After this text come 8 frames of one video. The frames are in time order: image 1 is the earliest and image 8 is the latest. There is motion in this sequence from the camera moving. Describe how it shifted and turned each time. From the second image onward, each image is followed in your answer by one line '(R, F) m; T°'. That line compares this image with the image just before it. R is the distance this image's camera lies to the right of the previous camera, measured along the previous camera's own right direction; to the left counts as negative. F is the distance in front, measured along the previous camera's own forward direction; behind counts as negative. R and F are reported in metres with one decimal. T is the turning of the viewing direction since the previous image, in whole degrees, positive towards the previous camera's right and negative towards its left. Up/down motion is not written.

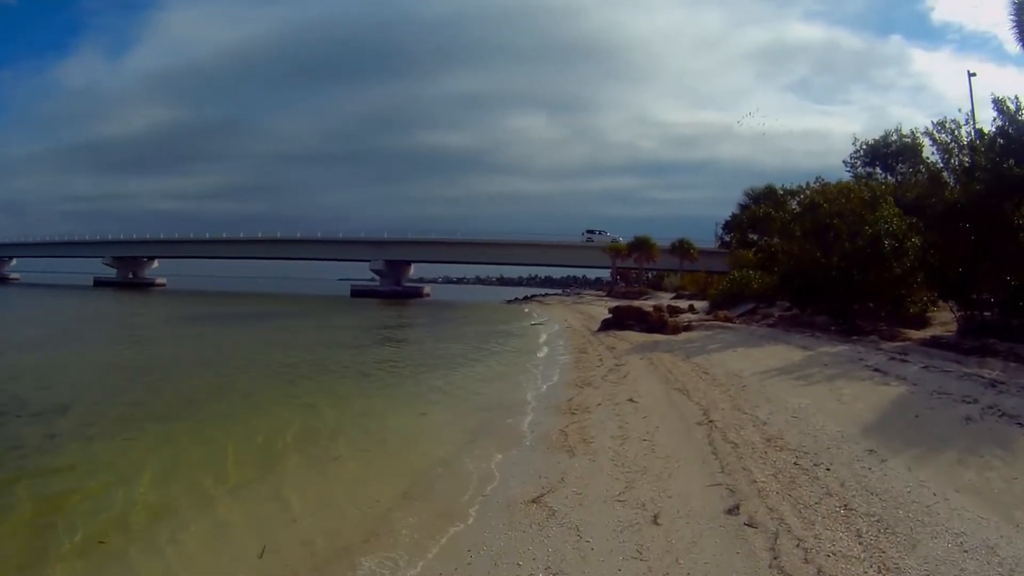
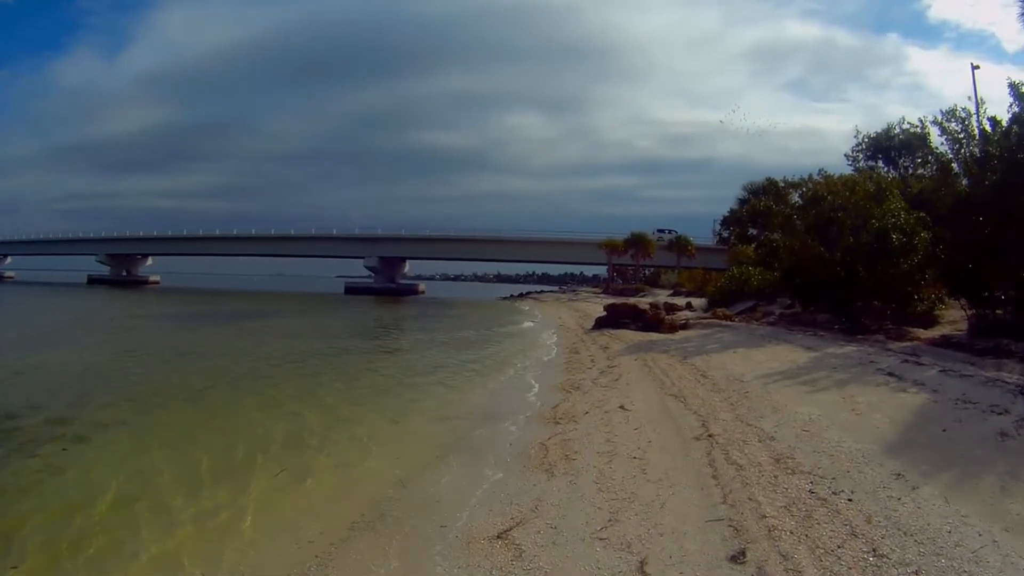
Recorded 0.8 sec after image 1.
(+0.3, +1.2) m; 0°
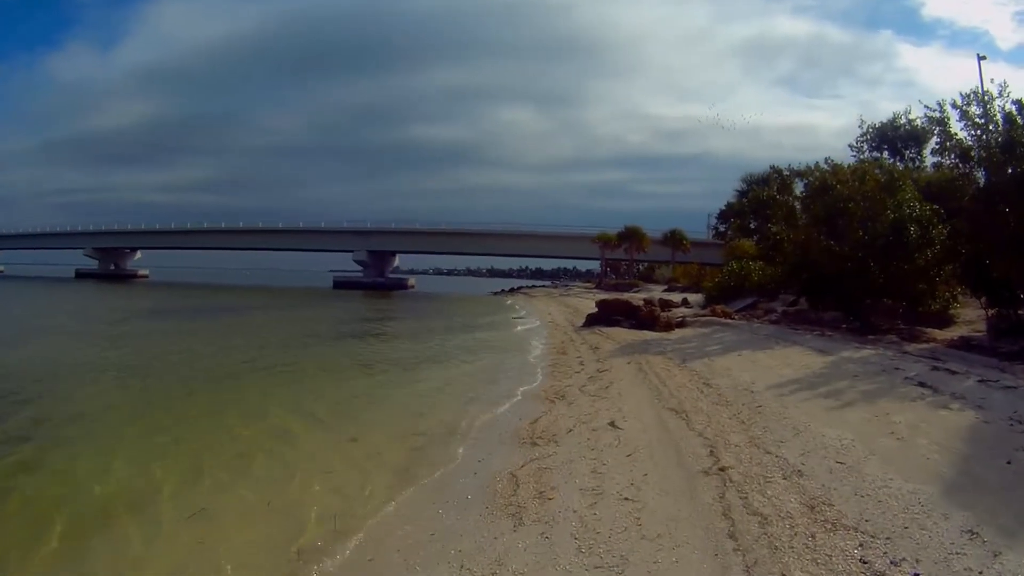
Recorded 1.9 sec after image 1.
(+0.3, +1.8) m; +1°
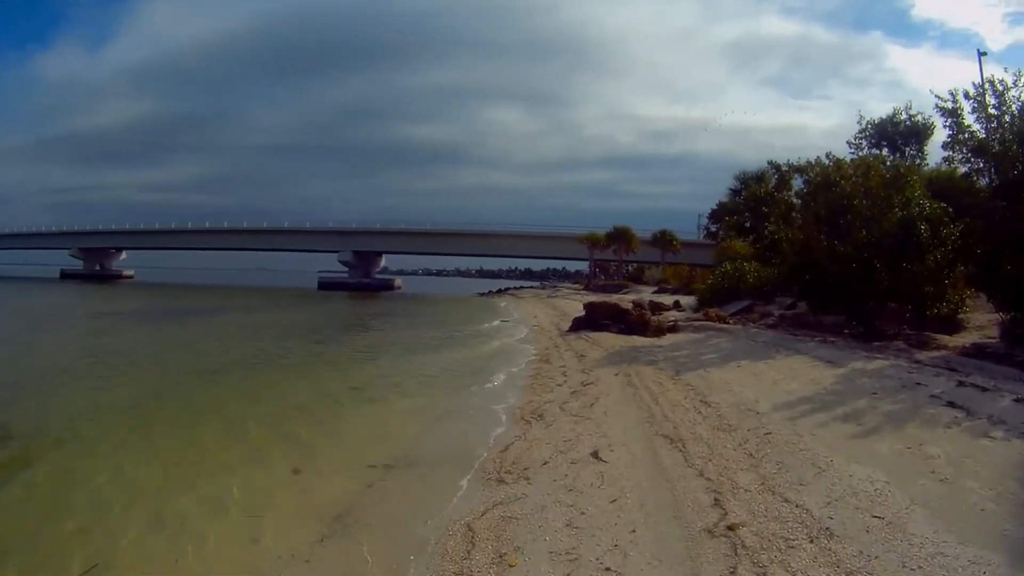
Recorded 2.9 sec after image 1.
(+0.3, +1.6) m; +1°
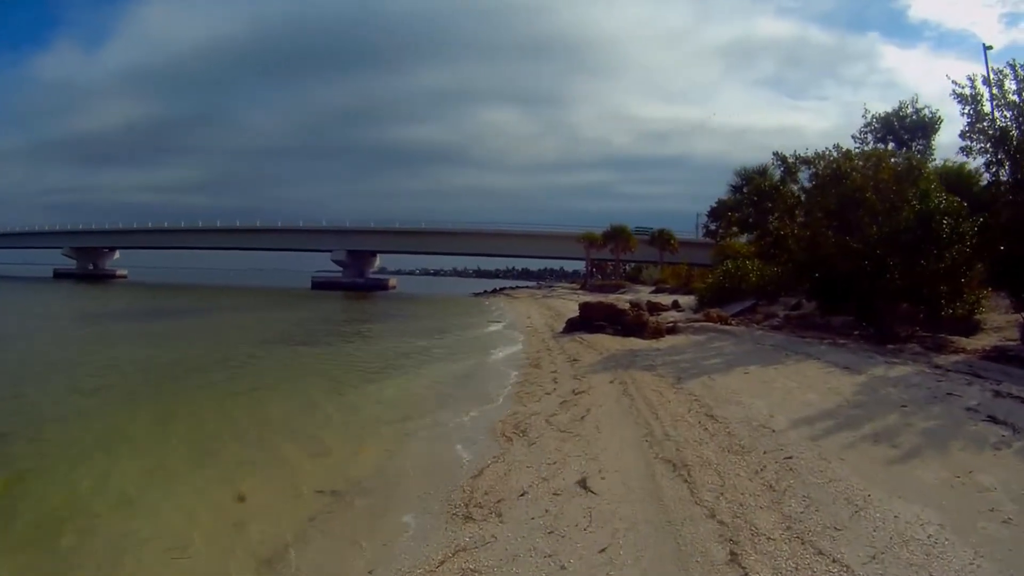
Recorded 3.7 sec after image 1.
(+0.3, +1.3) m; 0°
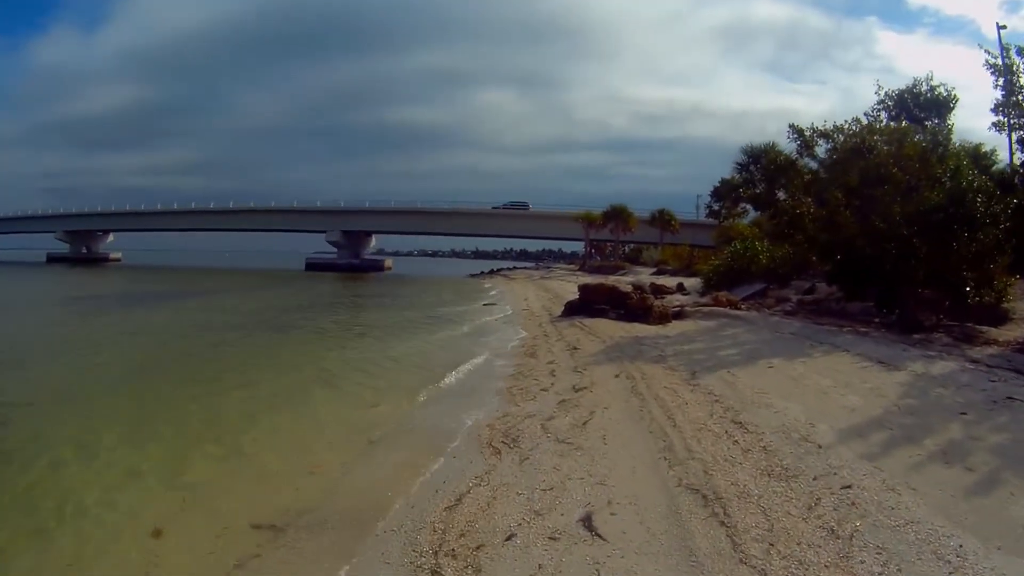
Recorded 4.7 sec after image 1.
(+0.1, +1.5) m; 0°
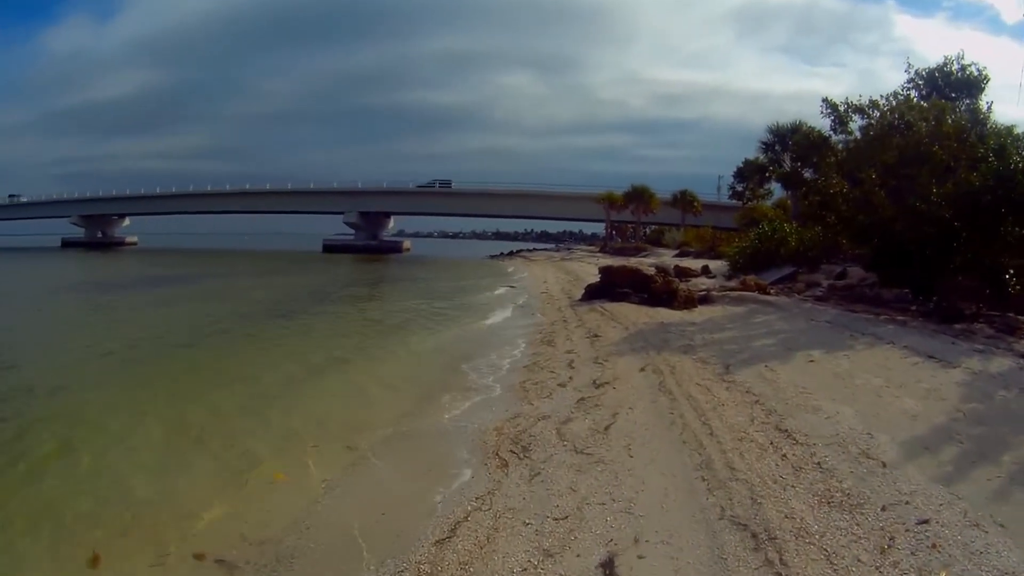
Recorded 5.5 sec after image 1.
(+0.1, +1.0) m; -2°
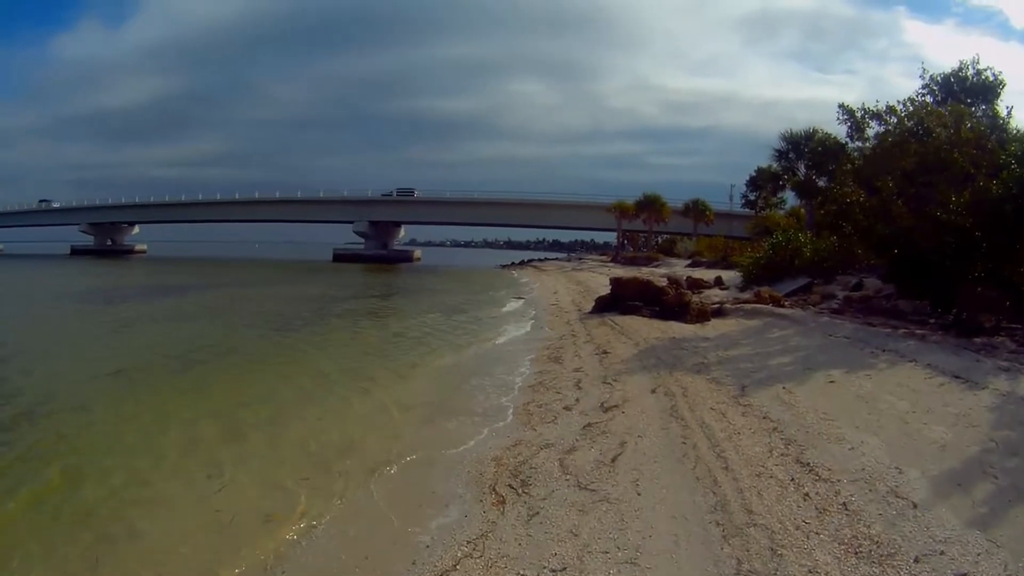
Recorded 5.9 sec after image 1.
(+0.1, +0.4) m; -1°
